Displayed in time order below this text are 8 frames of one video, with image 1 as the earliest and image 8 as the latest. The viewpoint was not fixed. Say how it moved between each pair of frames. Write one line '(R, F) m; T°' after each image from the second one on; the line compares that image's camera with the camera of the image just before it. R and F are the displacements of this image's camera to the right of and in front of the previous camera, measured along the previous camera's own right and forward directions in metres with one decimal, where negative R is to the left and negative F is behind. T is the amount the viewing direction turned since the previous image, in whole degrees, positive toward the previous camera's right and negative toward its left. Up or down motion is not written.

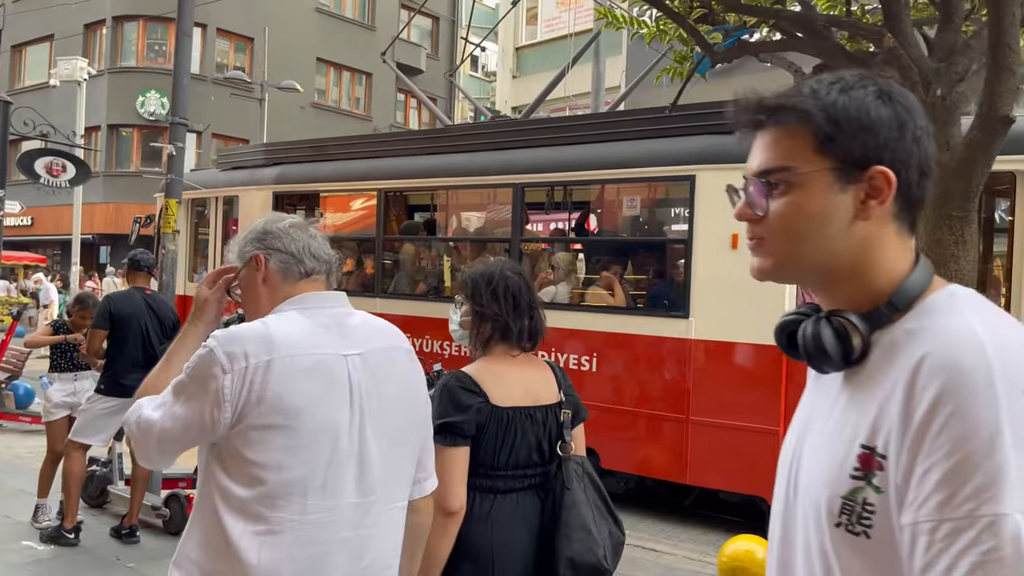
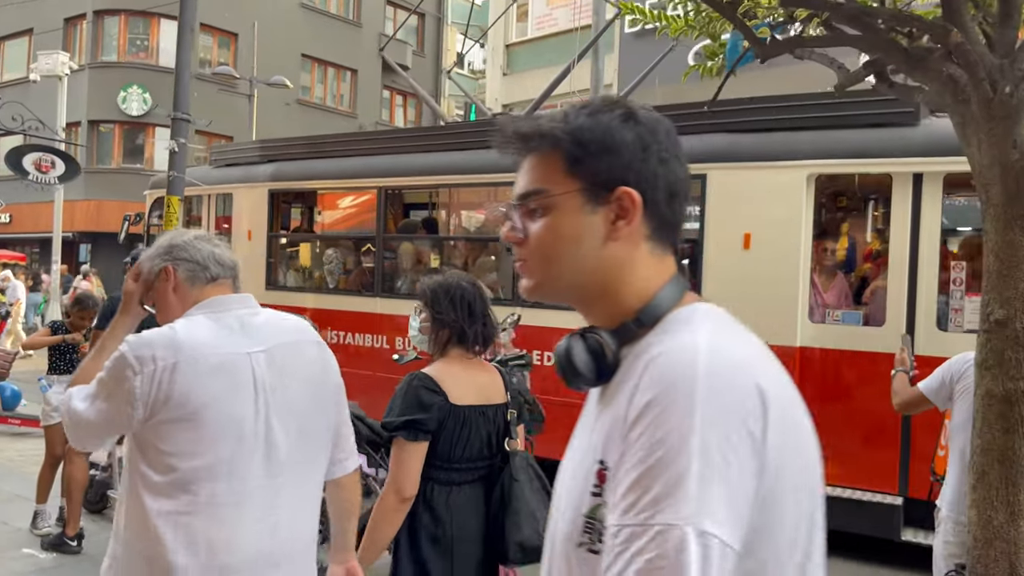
(-0.2, +0.1) m; +1°
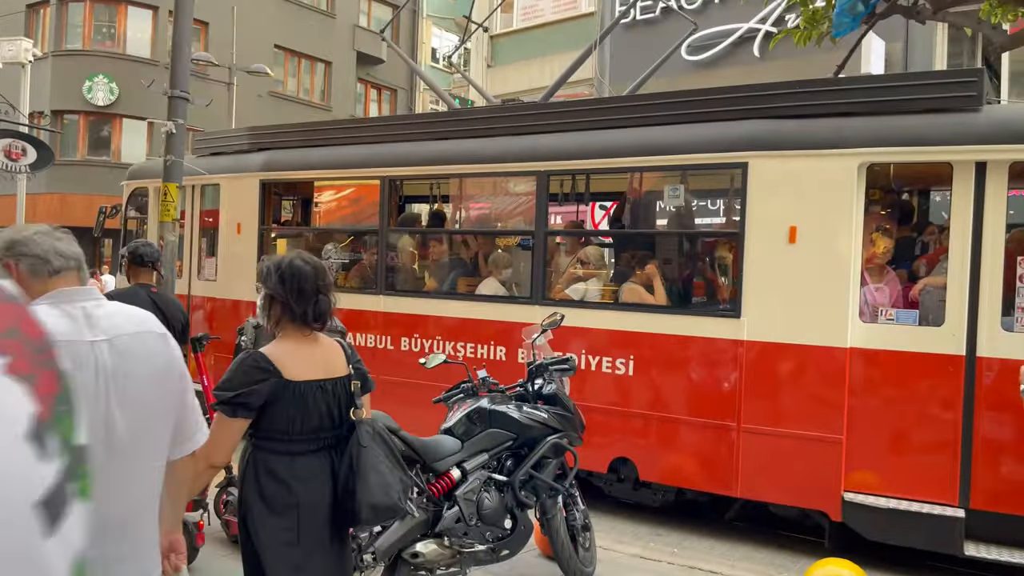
(-0.4, +0.5) m; +2°
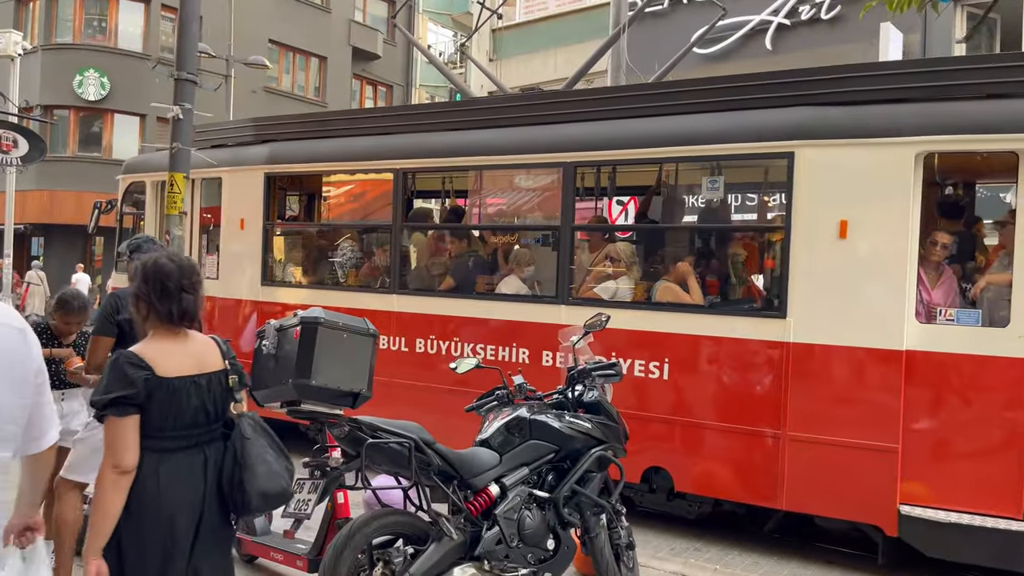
(-0.2, +0.4) m; +1°
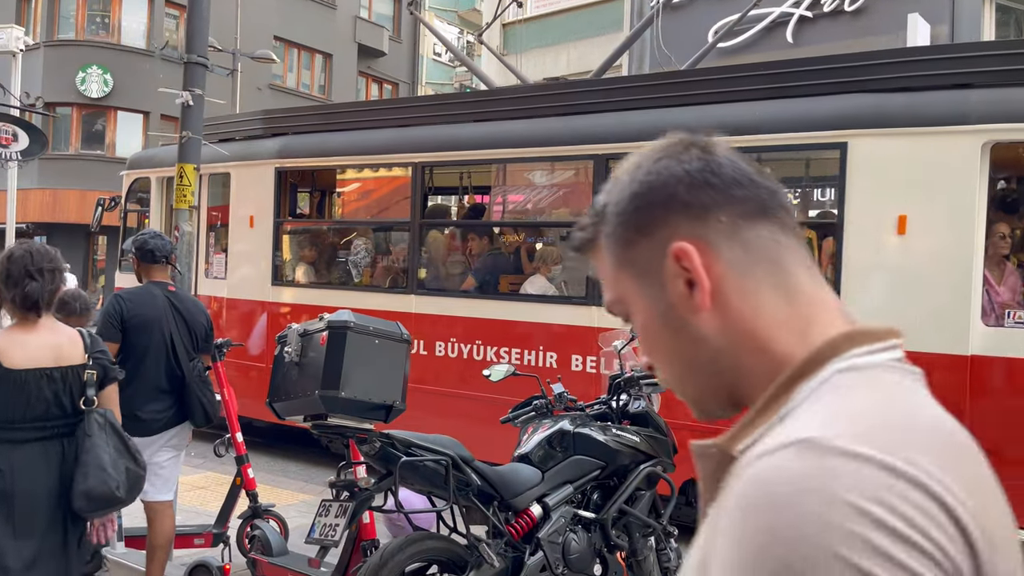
(-0.2, +0.3) m; 0°
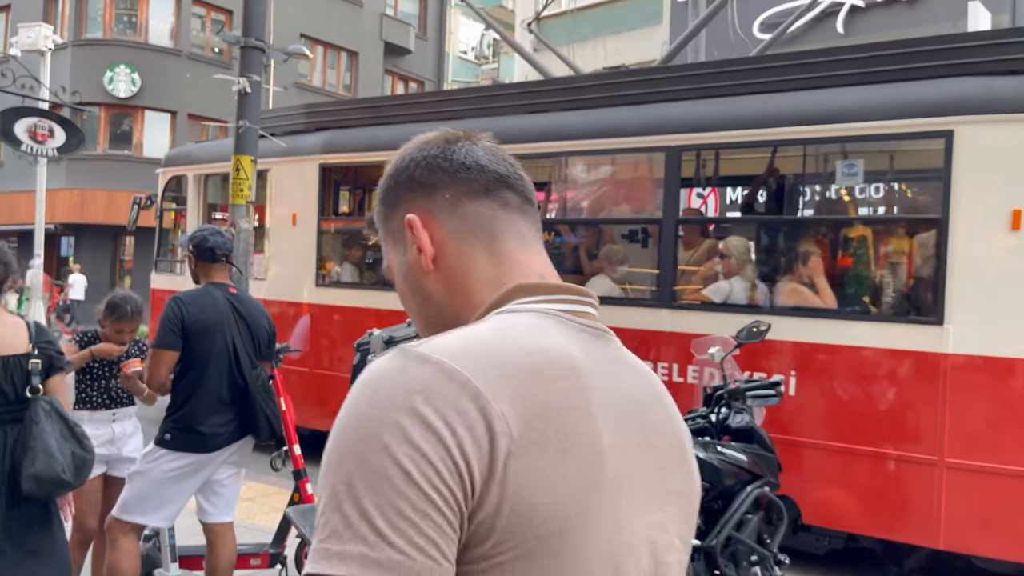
(-0.3, +0.3) m; -1°
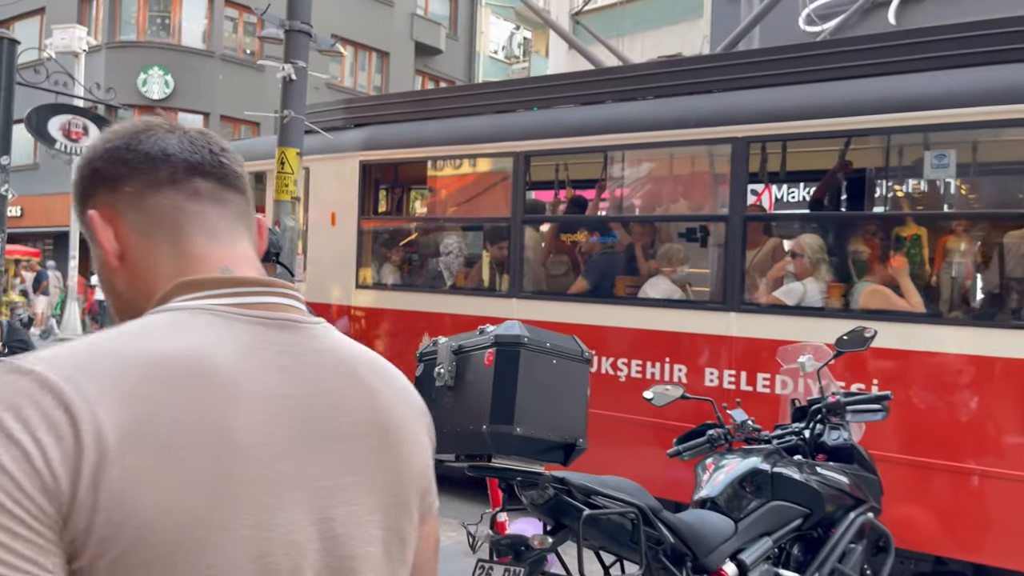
(-0.2, +0.3) m; -2°
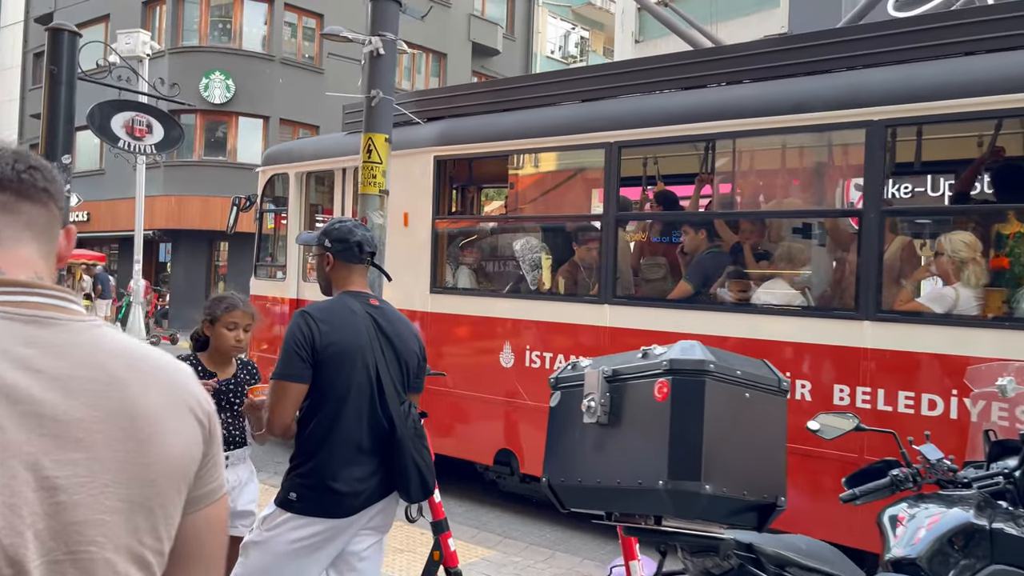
(-0.3, +0.5) m; -4°
